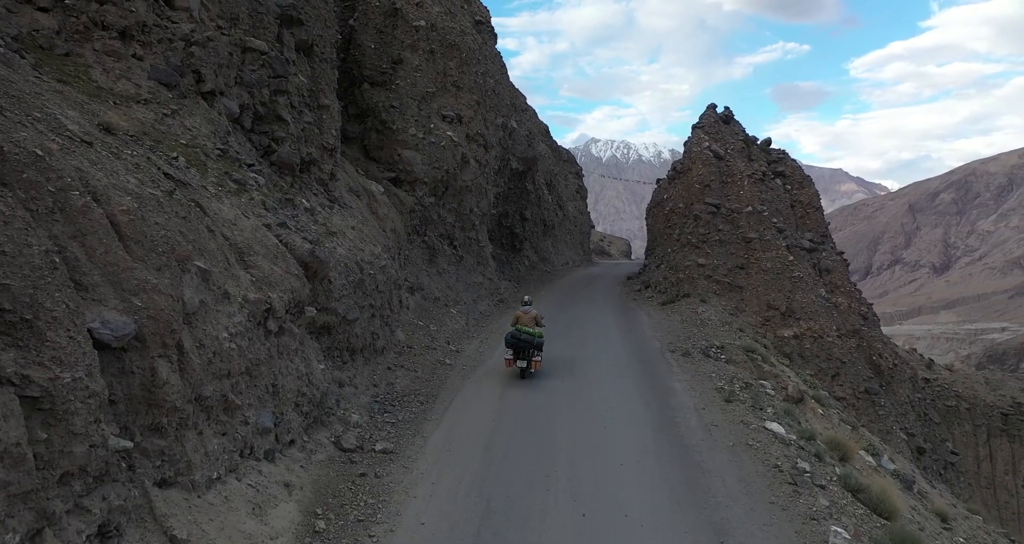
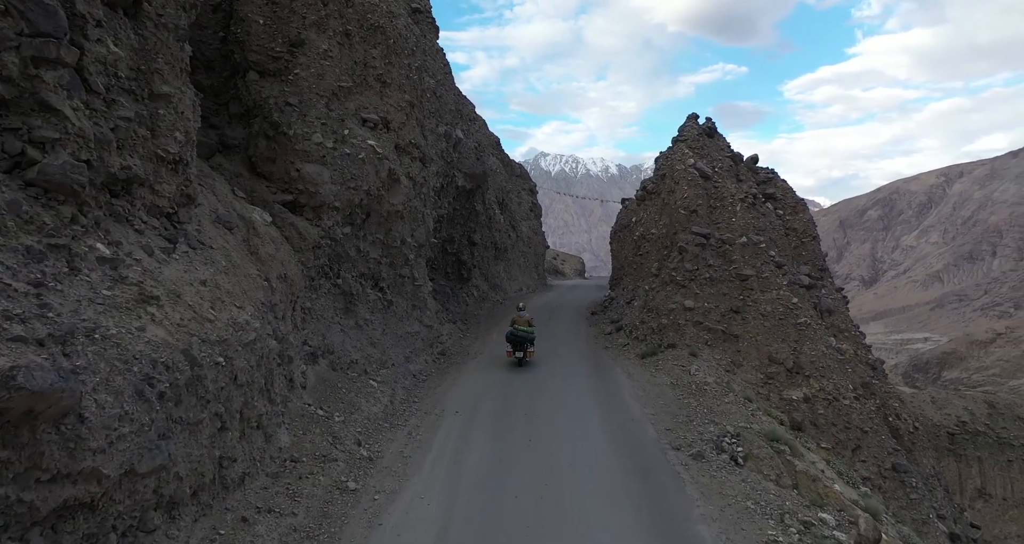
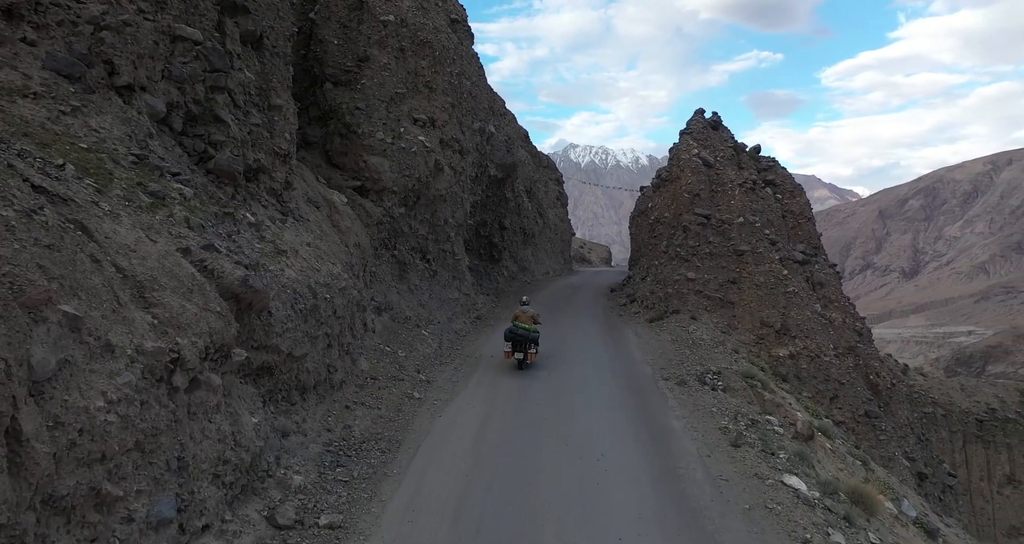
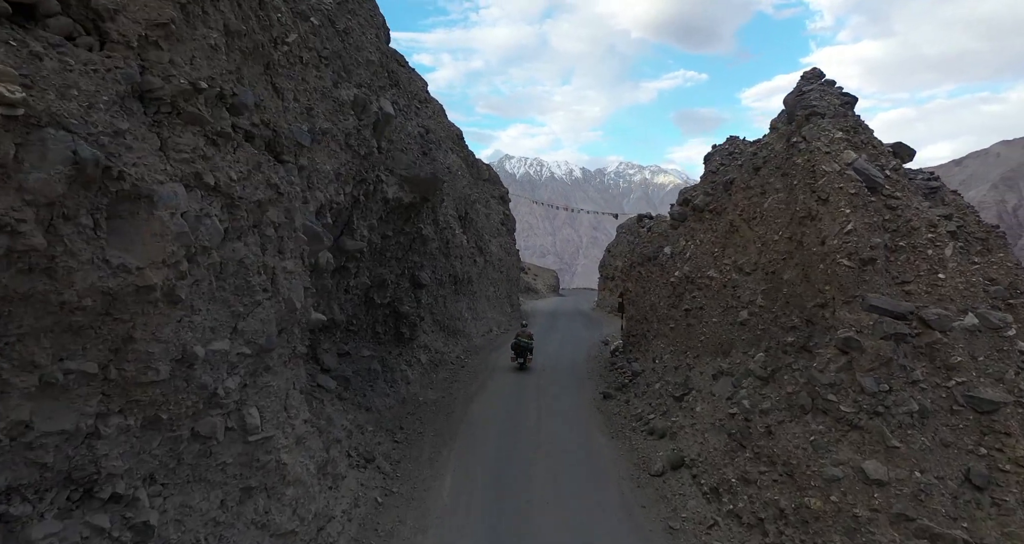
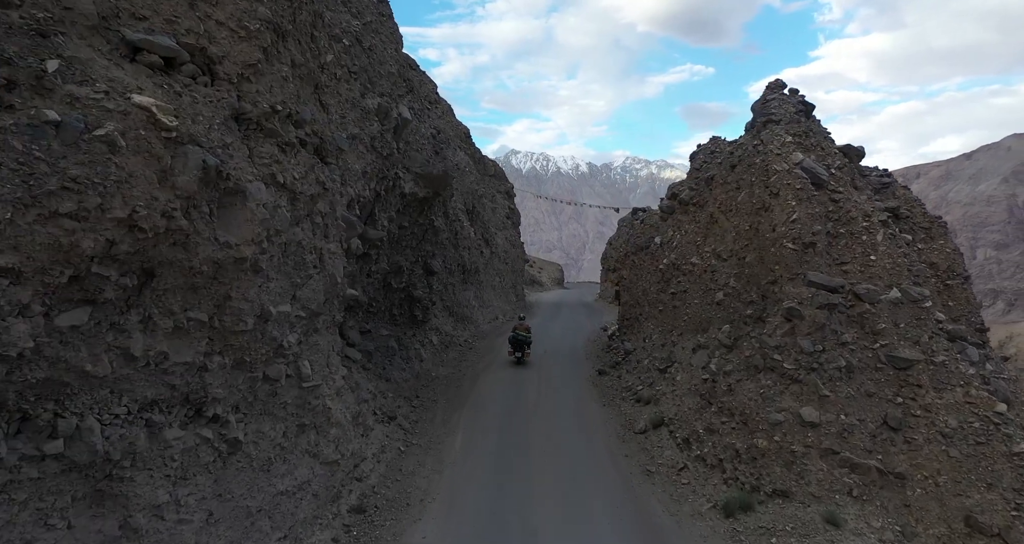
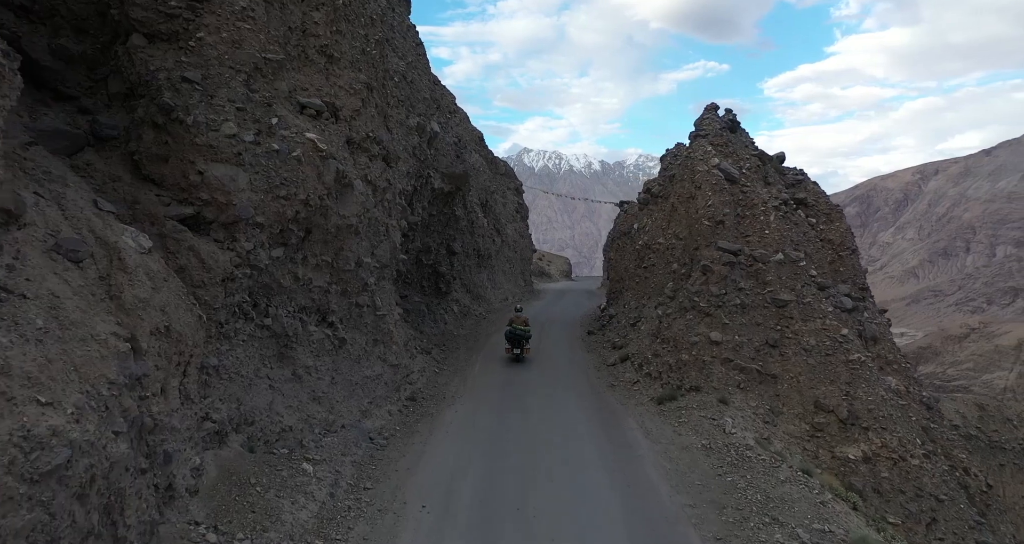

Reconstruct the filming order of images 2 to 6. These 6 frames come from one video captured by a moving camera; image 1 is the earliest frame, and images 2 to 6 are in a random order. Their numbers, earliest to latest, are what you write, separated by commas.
3, 2, 6, 5, 4
